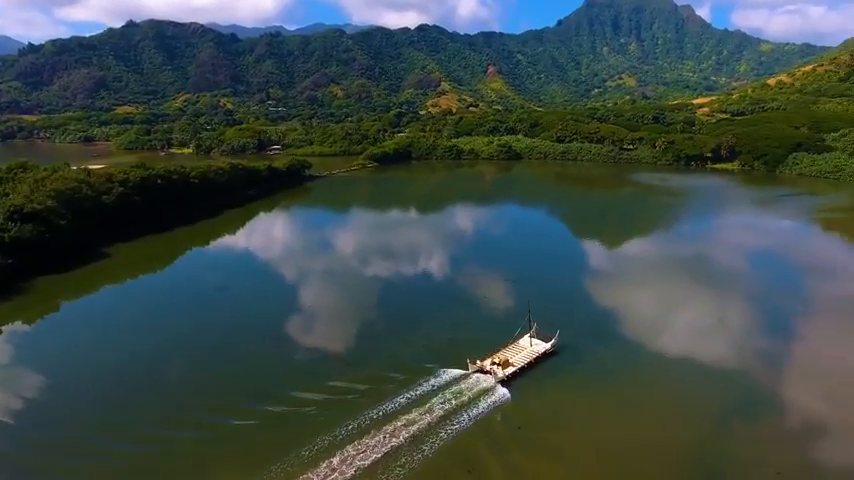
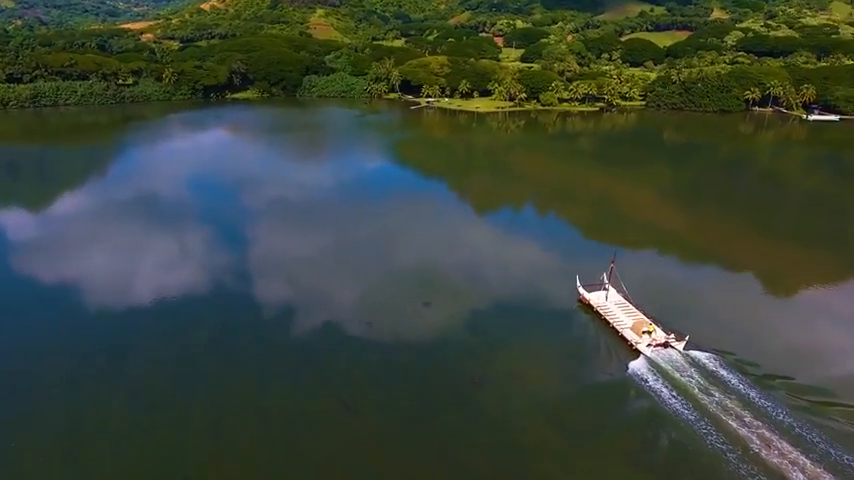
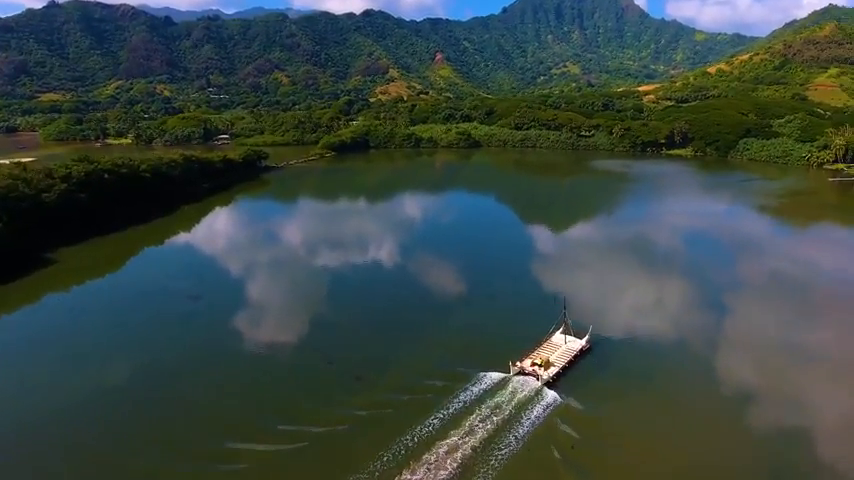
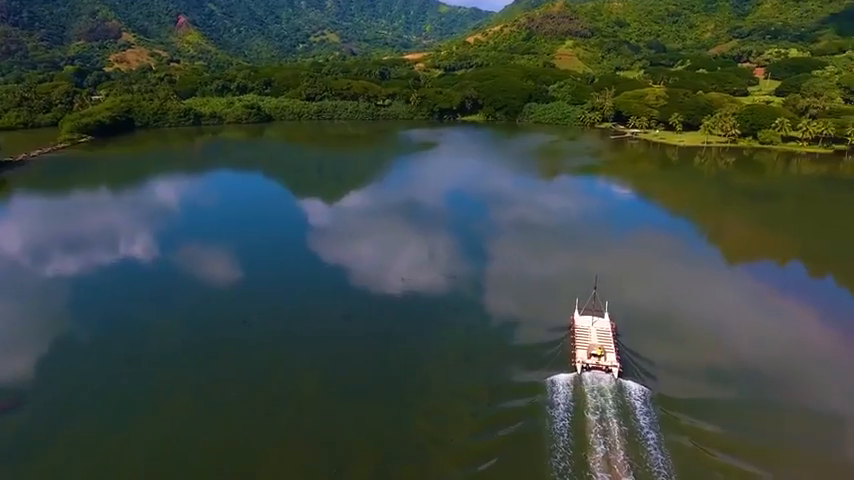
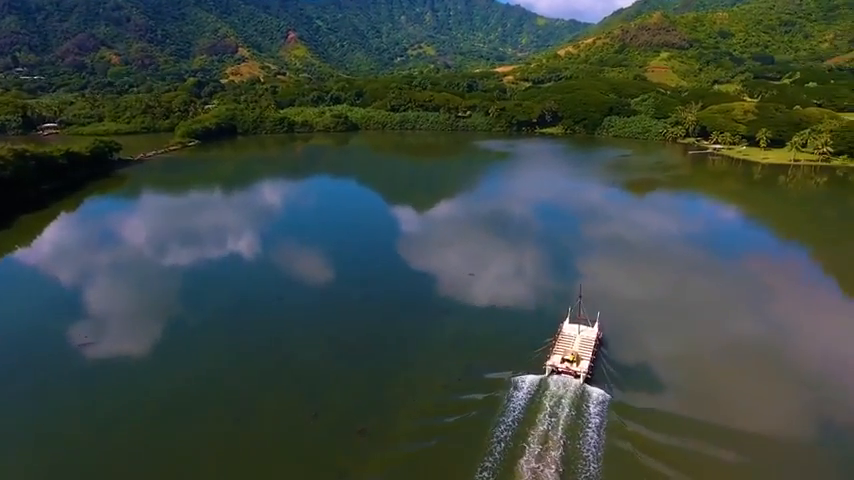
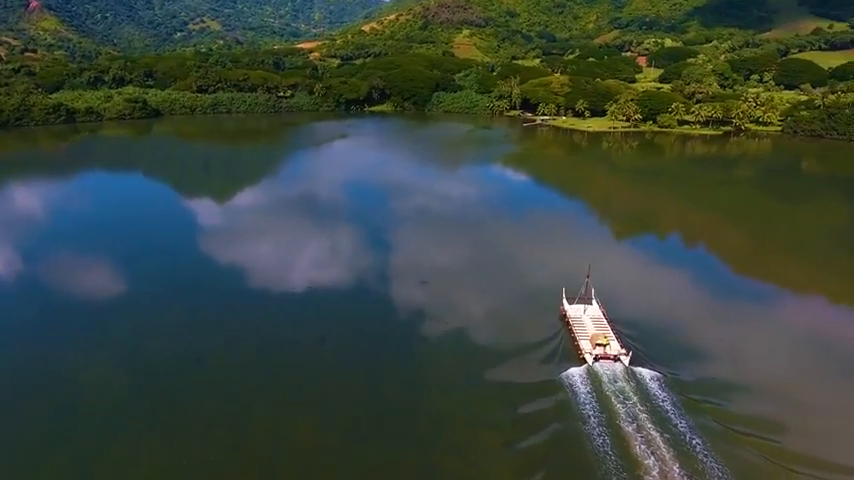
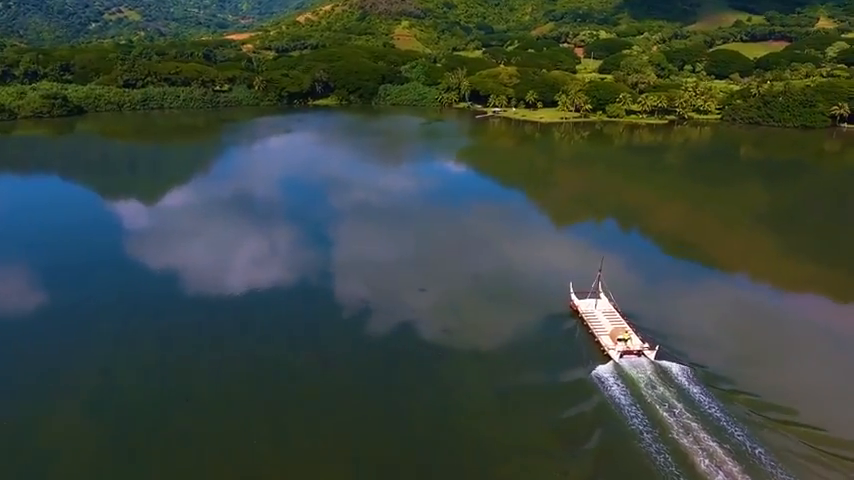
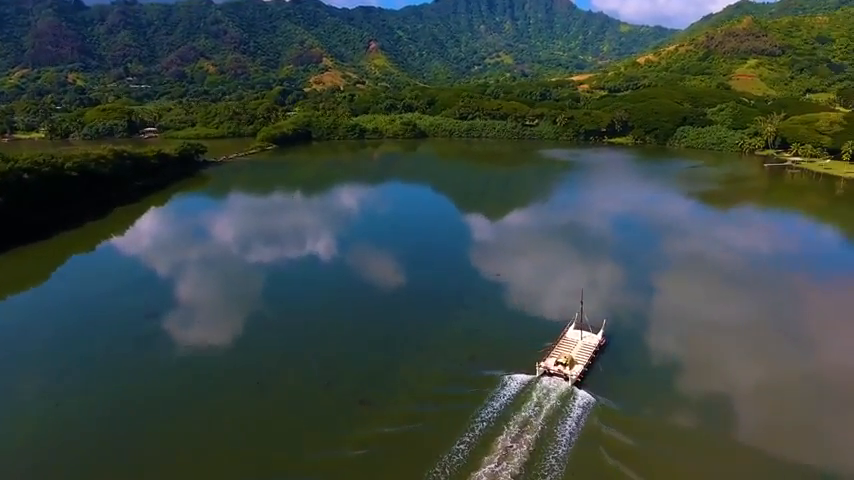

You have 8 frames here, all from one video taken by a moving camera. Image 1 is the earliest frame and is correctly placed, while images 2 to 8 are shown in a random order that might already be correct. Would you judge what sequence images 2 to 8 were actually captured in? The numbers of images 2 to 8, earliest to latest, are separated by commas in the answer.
3, 8, 5, 4, 6, 7, 2
